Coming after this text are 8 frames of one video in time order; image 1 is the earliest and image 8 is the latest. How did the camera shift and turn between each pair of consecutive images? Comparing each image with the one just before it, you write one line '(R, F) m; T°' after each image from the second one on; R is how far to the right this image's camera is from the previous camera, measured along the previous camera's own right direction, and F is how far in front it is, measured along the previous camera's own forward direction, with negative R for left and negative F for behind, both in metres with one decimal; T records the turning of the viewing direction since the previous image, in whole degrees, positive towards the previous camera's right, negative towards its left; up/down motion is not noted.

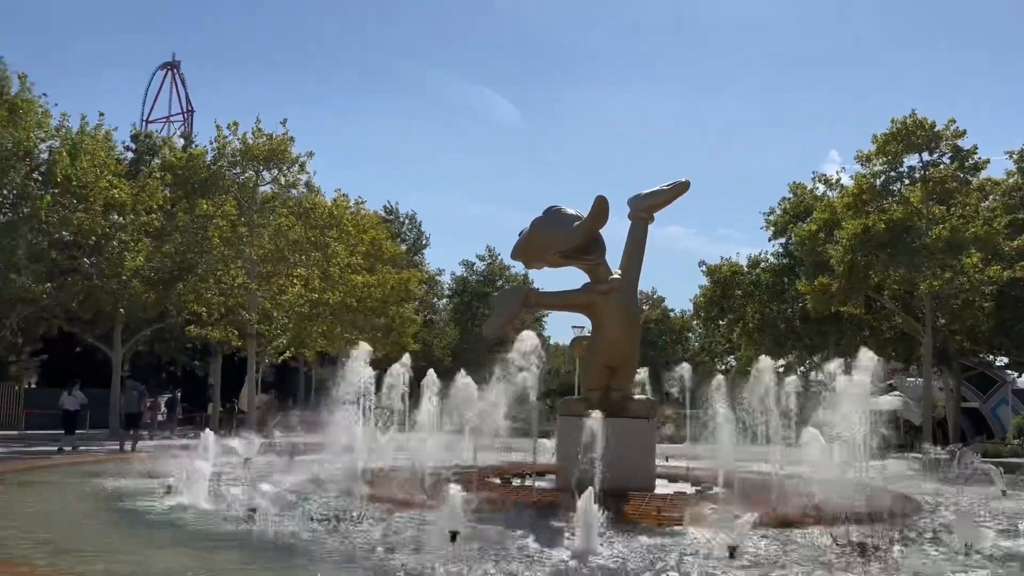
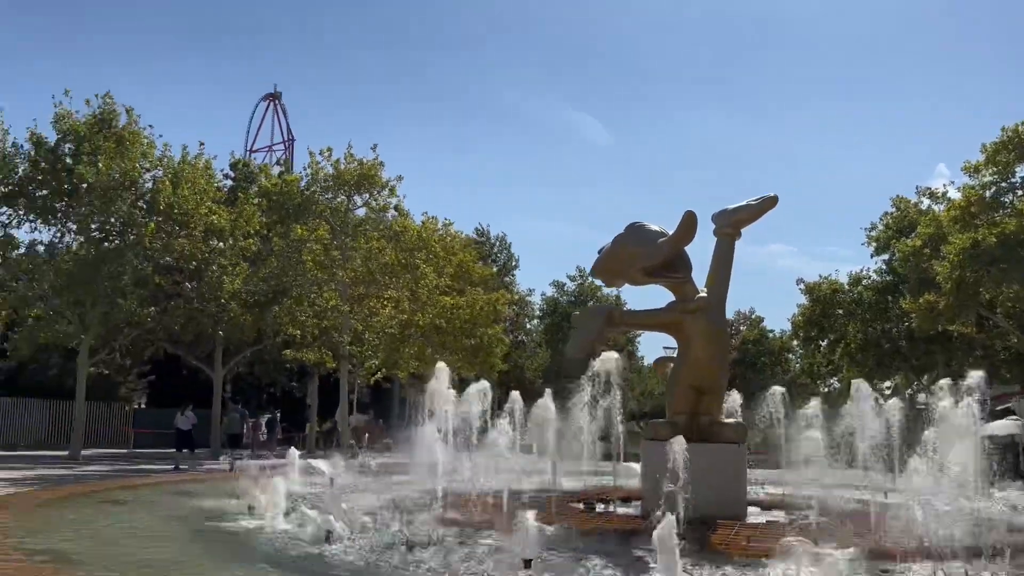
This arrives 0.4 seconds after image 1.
(+0.1, +0.2) m; -6°
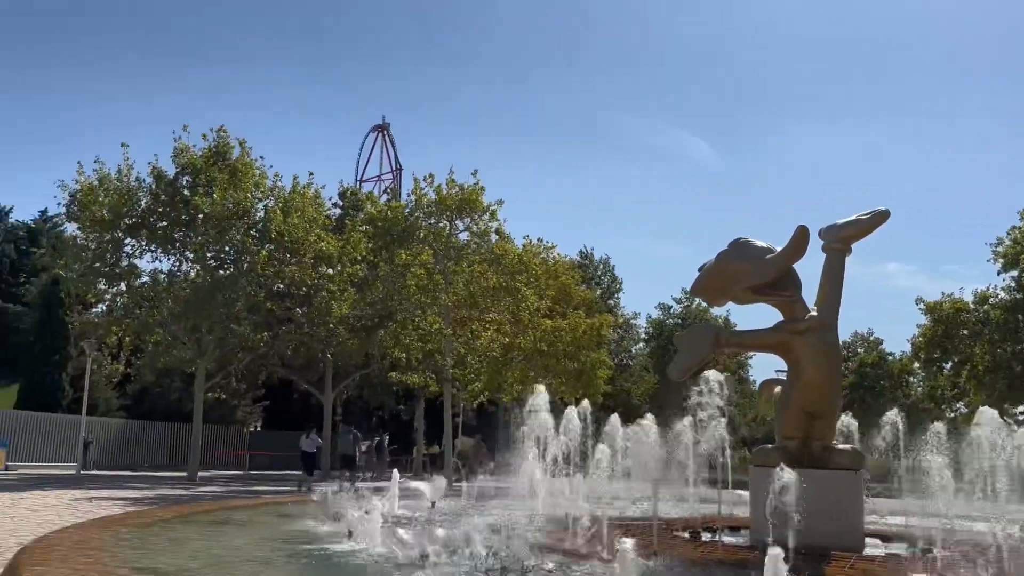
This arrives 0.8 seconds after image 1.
(+0.1, +0.2) m; -7°
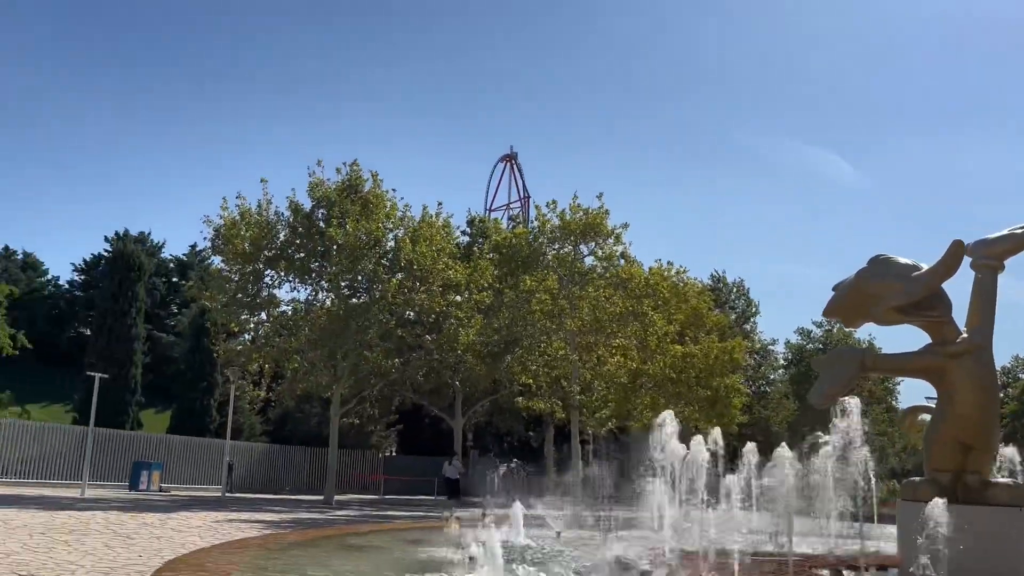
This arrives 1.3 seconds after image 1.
(+0.1, +0.2) m; -9°
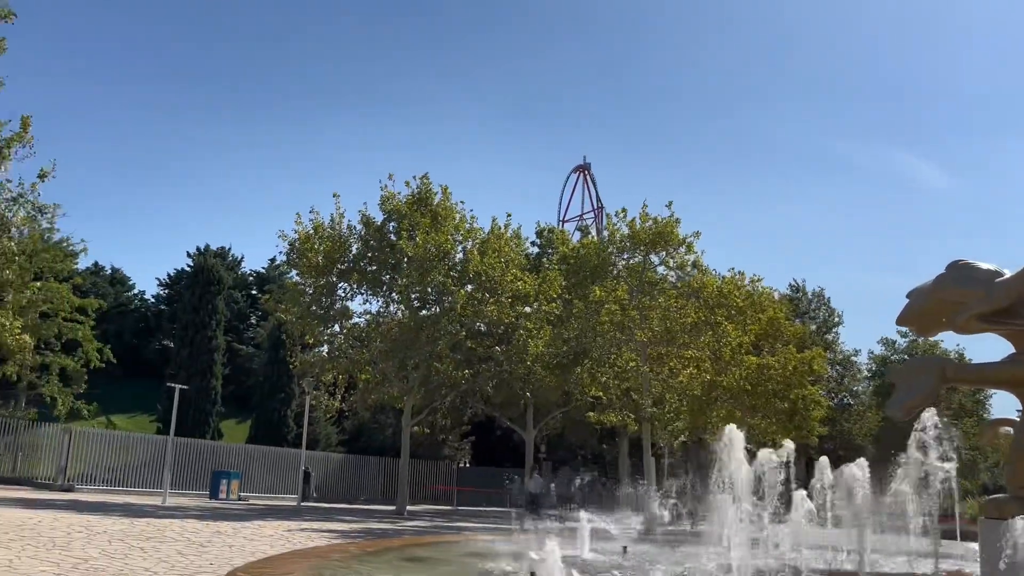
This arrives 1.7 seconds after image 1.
(+0.2, +0.1) m; -5°
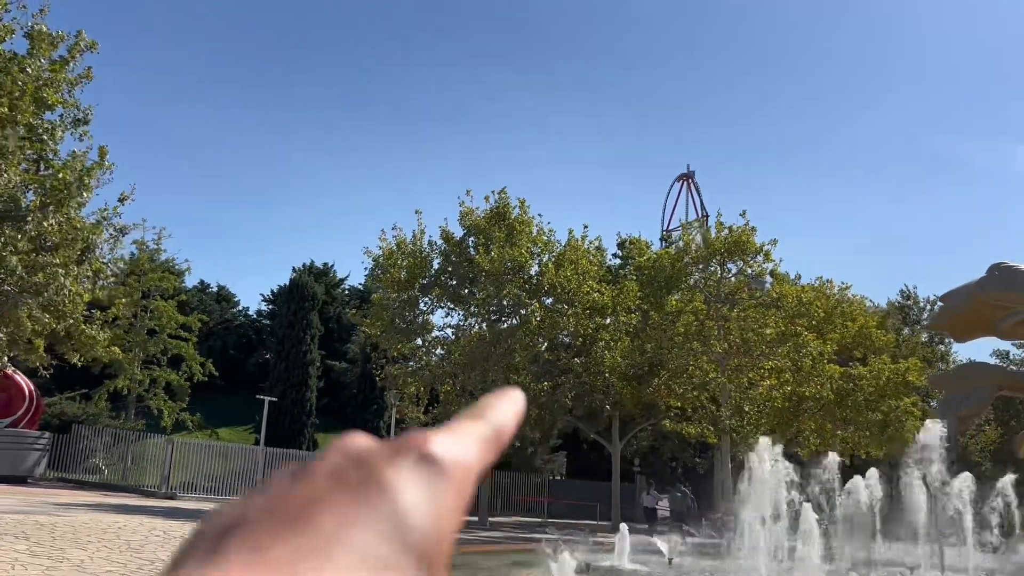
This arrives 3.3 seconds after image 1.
(+1.0, -0.1) m; -7°
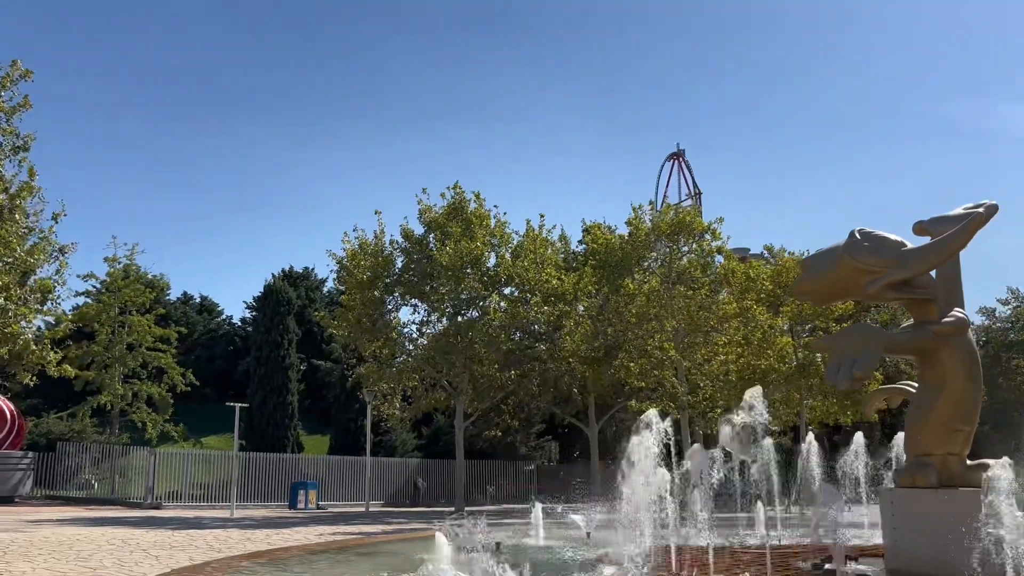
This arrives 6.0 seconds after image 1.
(+1.5, -0.6) m; 0°
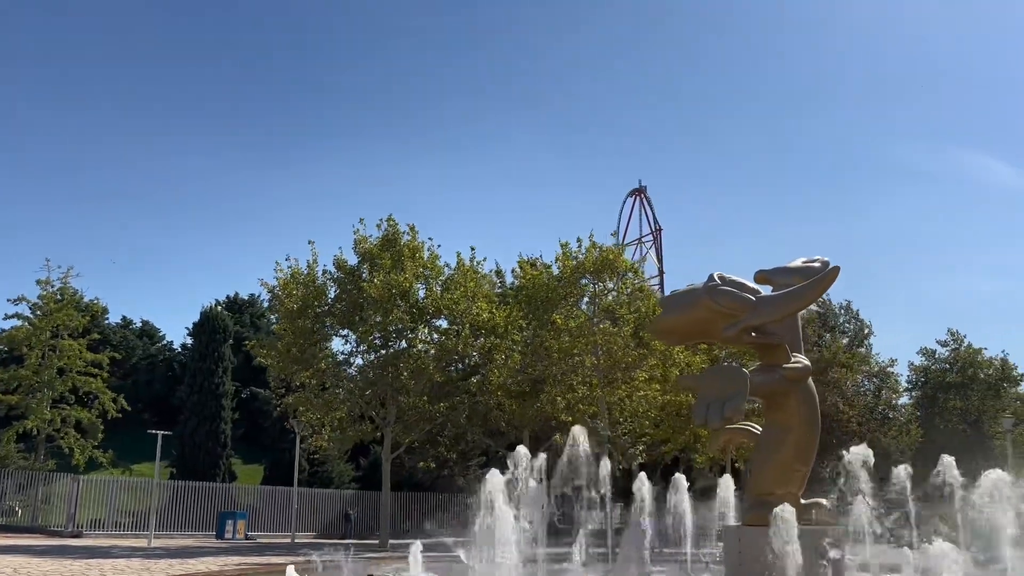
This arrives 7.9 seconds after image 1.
(+1.2, -0.4) m; +2°
